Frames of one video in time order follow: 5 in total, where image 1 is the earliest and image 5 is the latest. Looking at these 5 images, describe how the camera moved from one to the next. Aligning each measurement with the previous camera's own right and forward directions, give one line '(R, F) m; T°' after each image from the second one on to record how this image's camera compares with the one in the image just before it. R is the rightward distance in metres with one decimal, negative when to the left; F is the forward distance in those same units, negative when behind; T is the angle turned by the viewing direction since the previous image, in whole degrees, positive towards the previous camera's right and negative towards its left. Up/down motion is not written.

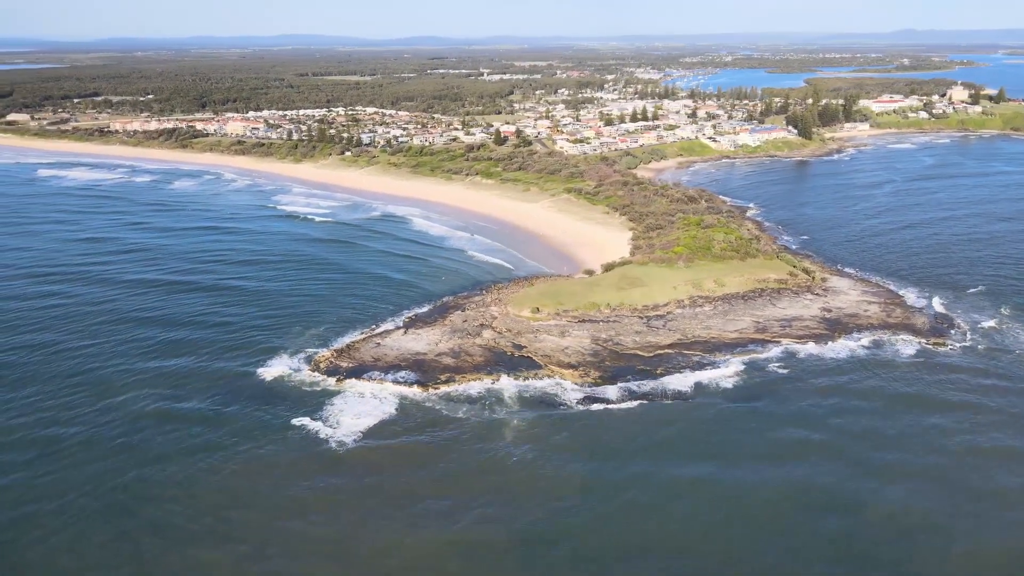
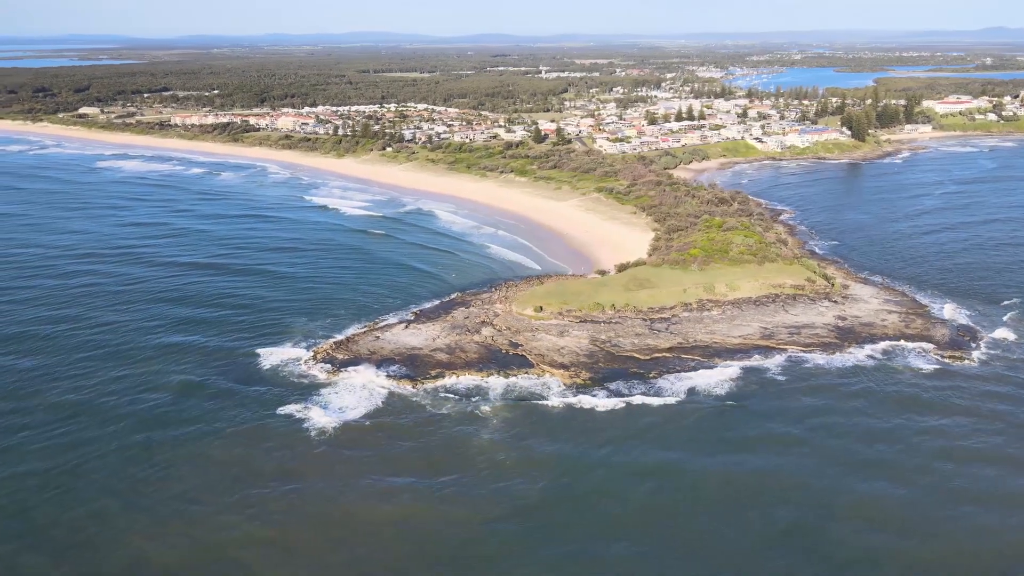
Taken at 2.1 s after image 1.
(+2.4, +0.1) m; -4°
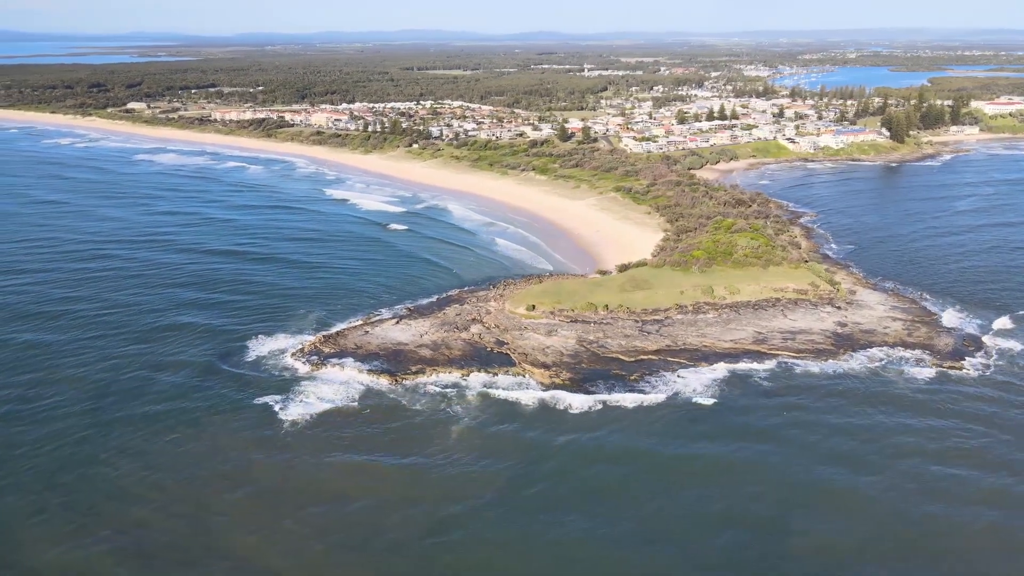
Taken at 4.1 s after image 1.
(+2.2, +0.1) m; -3°
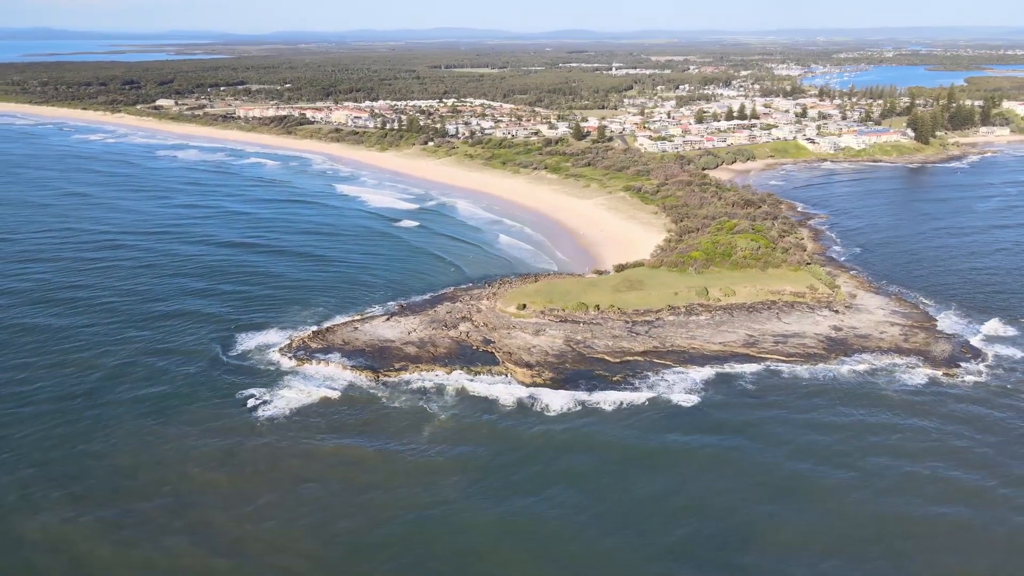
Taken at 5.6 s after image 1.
(+1.6, +0.1) m; -2°
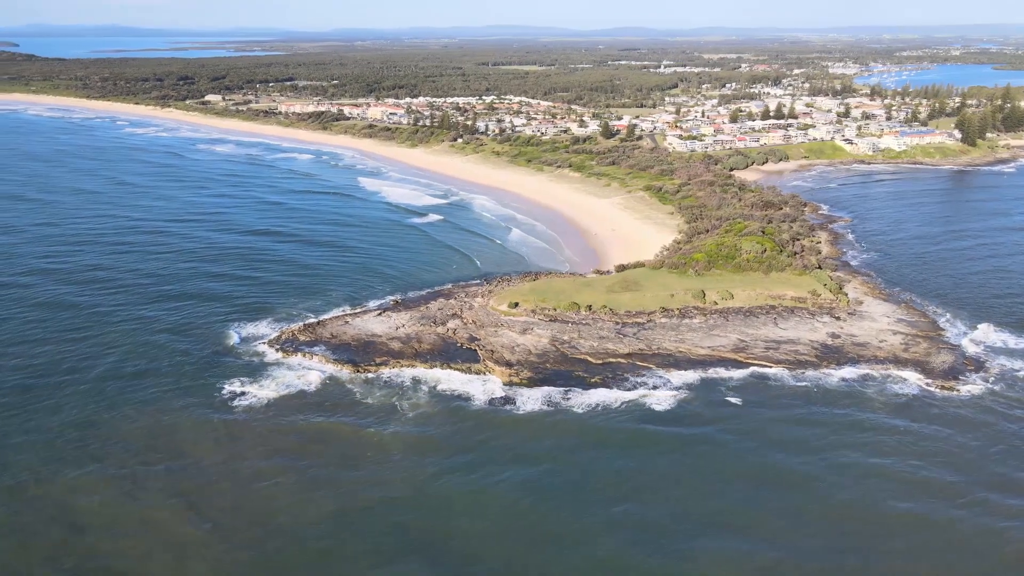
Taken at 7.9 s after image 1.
(+2.4, +0.2) m; -4°
